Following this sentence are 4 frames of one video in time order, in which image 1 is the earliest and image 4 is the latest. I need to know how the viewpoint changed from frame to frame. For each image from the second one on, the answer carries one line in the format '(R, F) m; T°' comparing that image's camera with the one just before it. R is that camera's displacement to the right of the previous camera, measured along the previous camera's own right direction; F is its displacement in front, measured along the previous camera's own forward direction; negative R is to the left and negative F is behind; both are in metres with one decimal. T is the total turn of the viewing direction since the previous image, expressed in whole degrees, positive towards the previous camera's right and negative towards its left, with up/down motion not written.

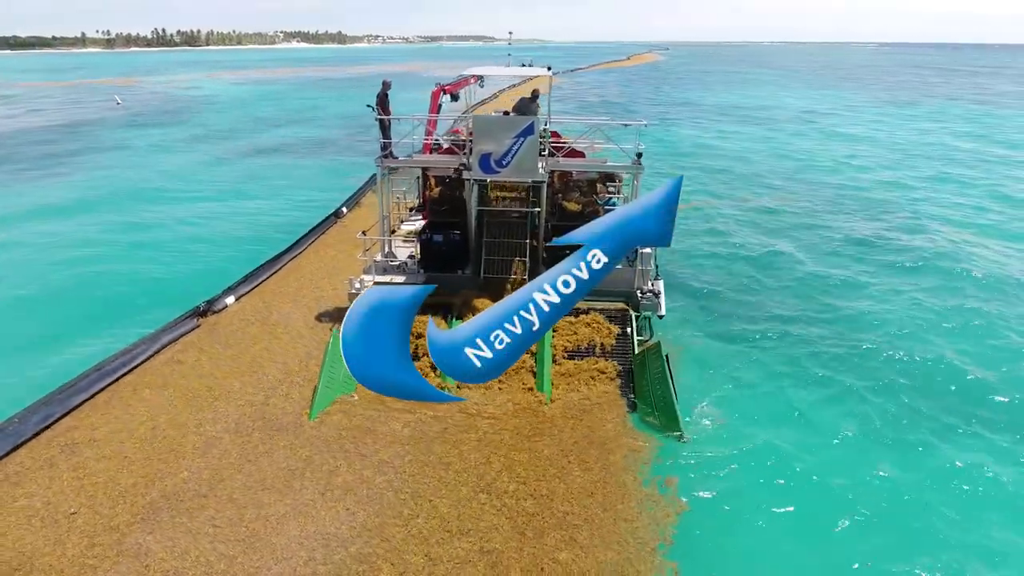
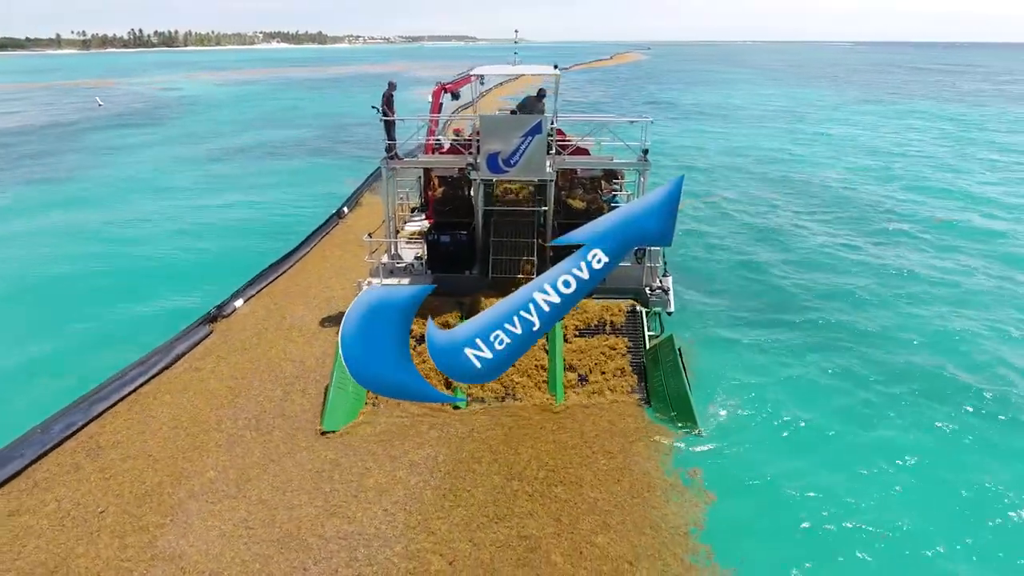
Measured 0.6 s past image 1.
(+1.1, +2.0) m; -5°
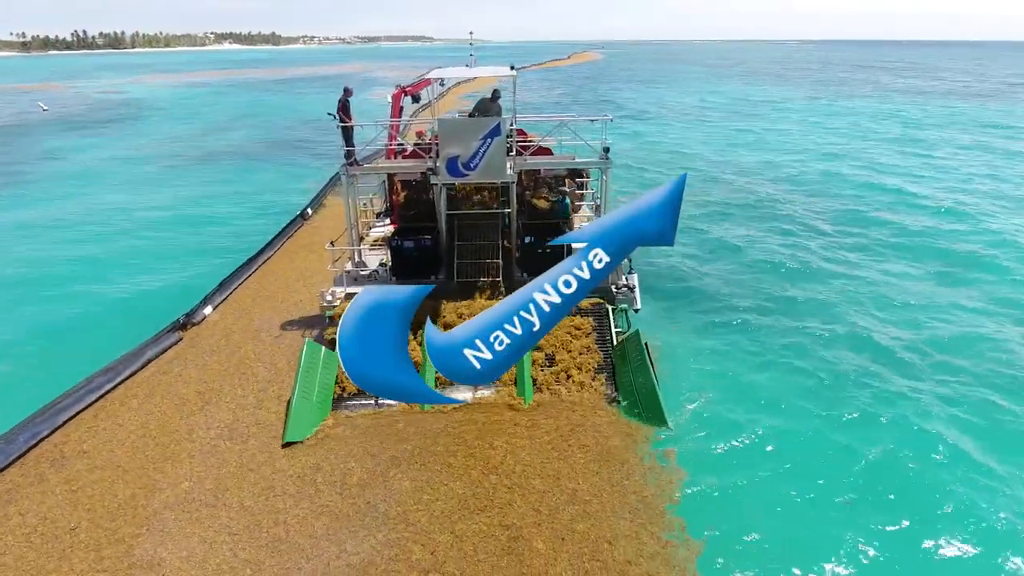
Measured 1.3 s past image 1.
(0.0, 0.0) m; +3°
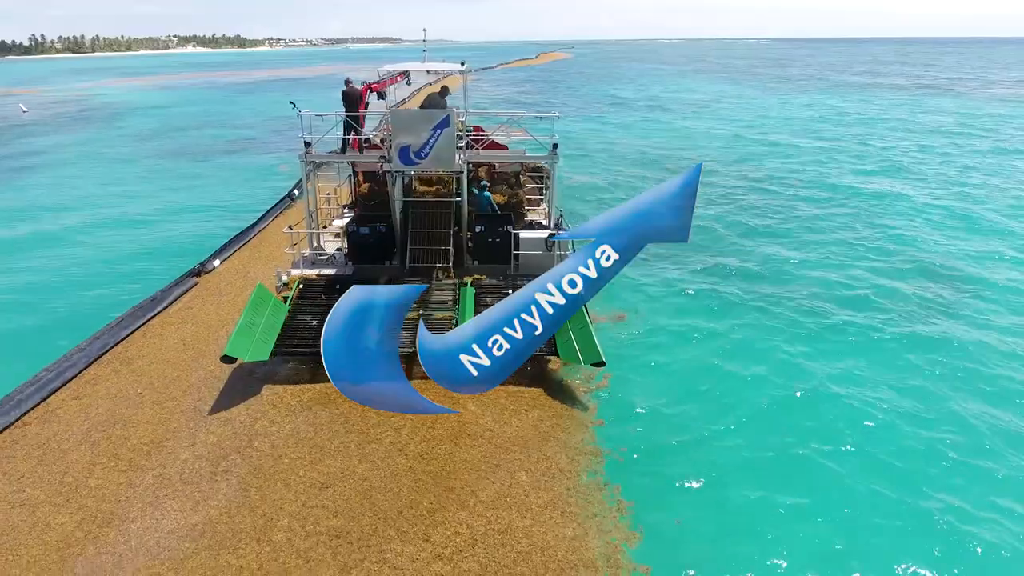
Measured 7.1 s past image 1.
(+0.1, -0.1) m; +2°
